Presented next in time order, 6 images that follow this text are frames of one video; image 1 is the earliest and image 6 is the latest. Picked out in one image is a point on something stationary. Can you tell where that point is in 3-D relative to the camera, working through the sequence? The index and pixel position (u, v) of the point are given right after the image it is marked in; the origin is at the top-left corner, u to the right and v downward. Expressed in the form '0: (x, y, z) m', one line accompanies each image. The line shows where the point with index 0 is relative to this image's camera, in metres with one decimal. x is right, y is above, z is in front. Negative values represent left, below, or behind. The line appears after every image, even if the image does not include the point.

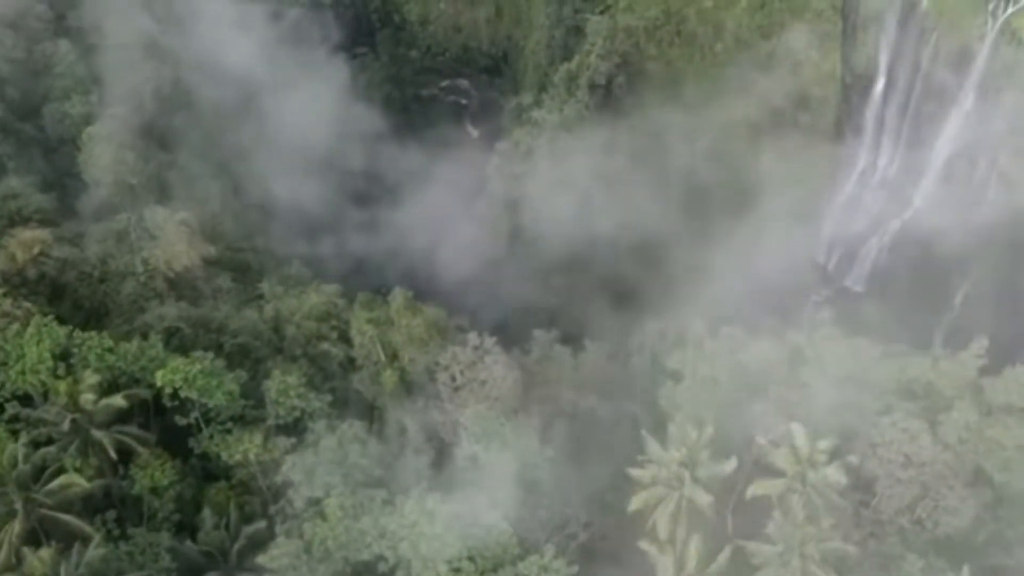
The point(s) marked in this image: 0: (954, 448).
0: (+6.0, -2.4, +14.3) m
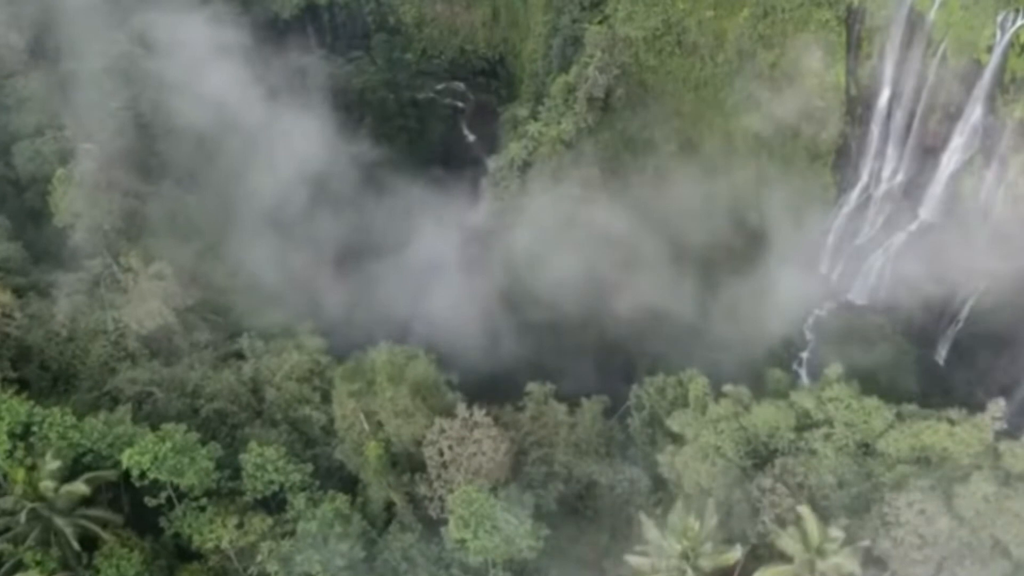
0: (+5.9, -3.0, +13.7) m
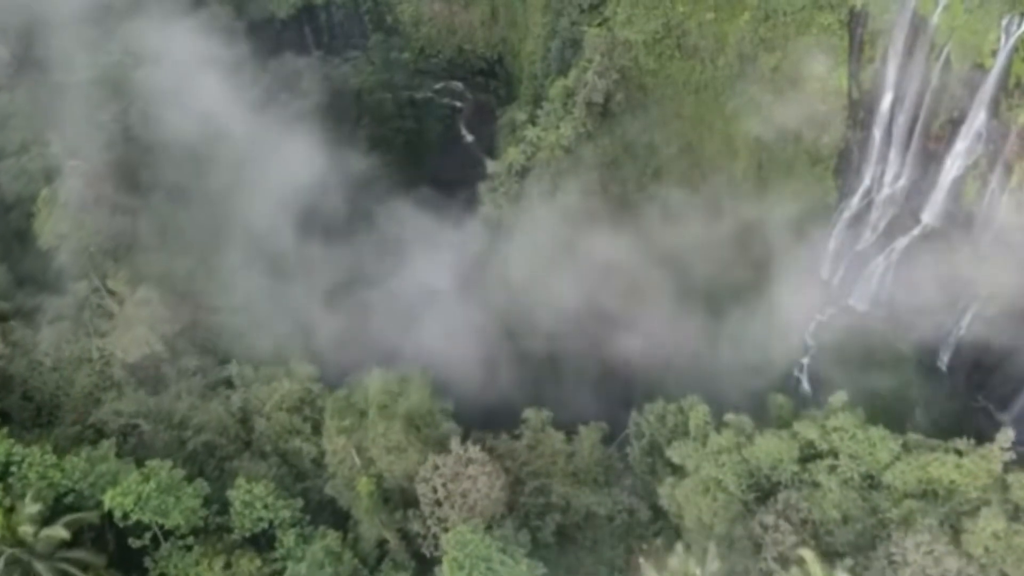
0: (+5.9, -3.3, +13.4) m
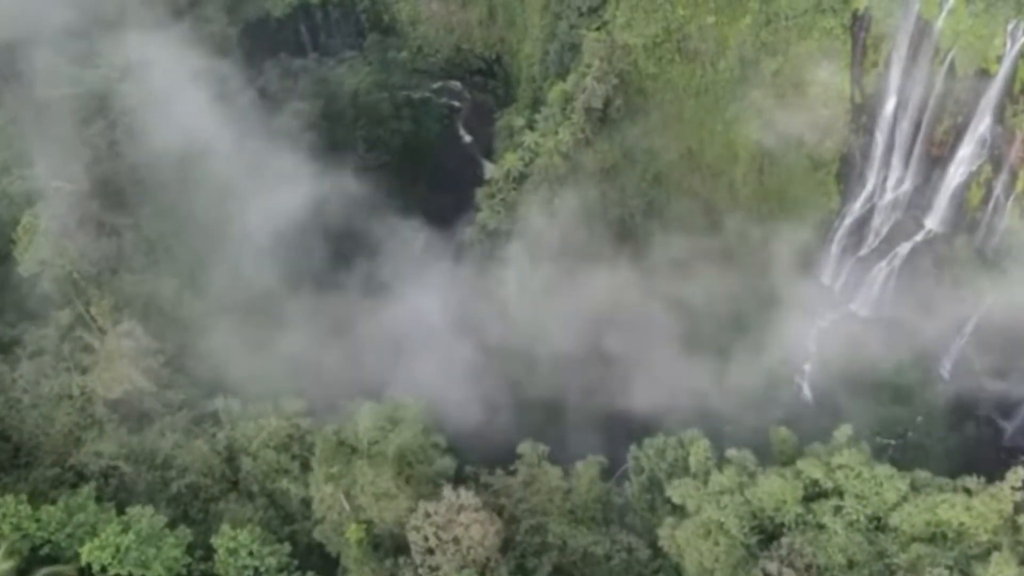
0: (+5.8, -3.6, +13.0) m
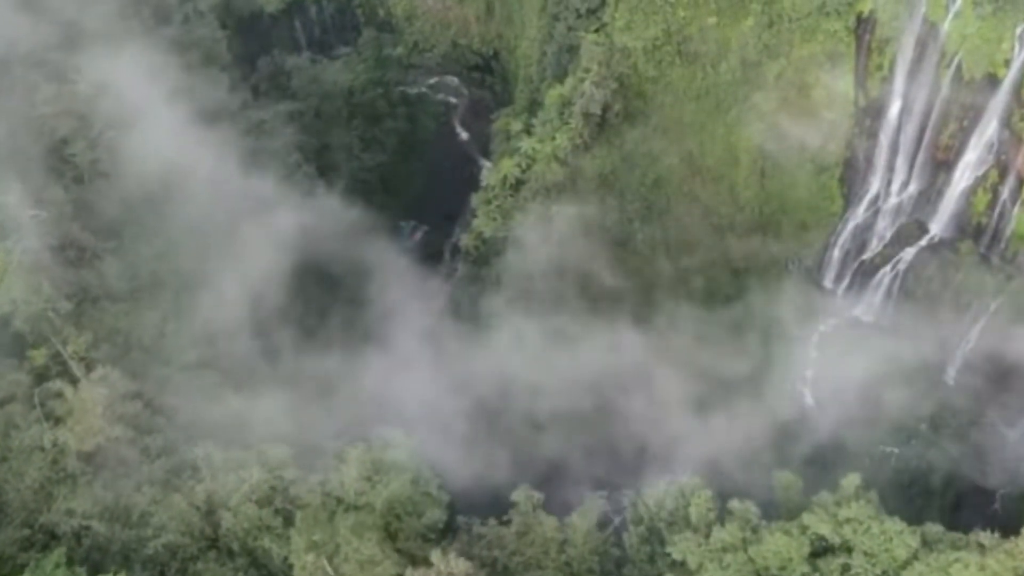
0: (+5.8, -4.0, +12.6) m
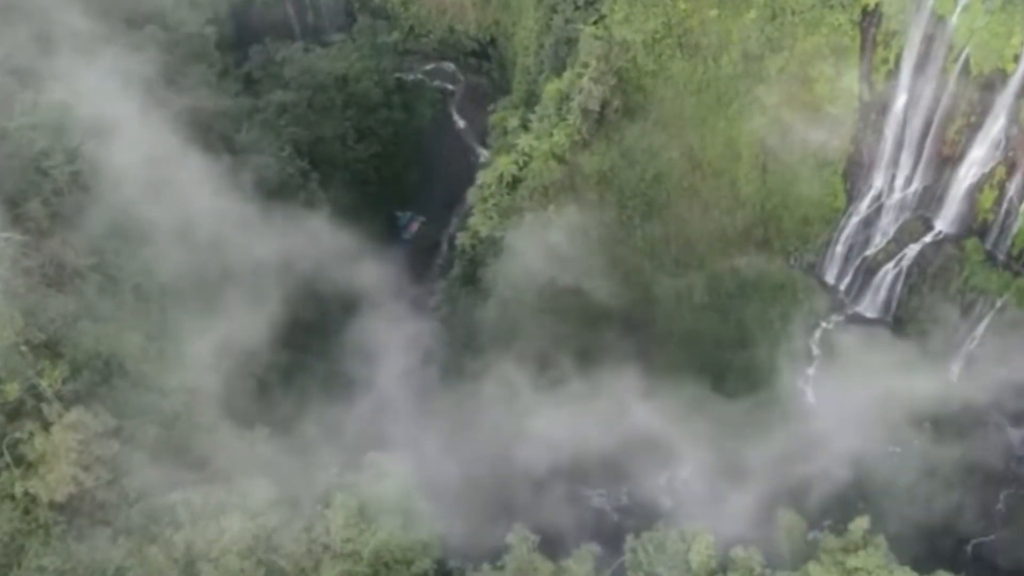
0: (+5.7, -4.4, +12.2) m
